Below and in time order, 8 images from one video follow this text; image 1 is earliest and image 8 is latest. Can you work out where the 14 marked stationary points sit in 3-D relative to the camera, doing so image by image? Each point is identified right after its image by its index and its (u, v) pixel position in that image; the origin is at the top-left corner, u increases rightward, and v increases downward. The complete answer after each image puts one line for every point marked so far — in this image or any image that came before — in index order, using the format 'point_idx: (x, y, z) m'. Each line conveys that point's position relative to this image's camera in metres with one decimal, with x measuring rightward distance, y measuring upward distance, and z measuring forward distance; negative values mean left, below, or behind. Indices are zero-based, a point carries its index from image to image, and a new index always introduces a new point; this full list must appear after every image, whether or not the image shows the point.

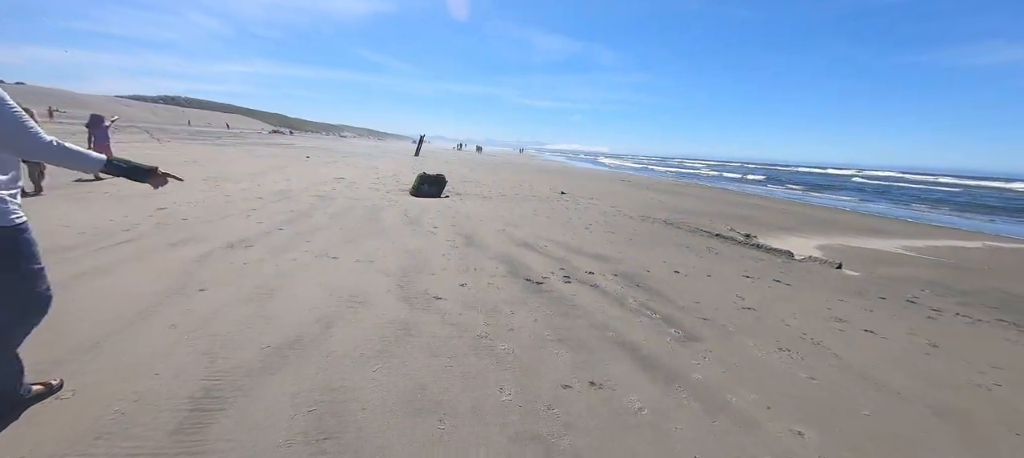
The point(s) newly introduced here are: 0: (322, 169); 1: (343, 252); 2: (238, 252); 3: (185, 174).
0: (-7.4, +2.3, +16.7) m
1: (-1.9, -0.3, +4.9) m
2: (-2.9, -0.2, +4.7) m
3: (-9.1, +1.5, +11.9) m
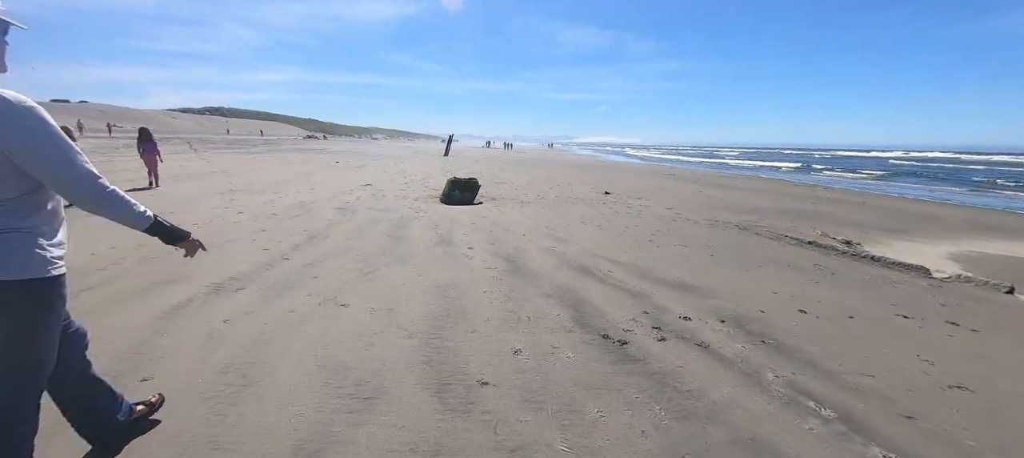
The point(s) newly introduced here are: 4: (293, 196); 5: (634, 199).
0: (-6.0, +2.0, +15.9) m
1: (-1.3, -0.6, +3.8) m
2: (-2.4, -0.6, +3.6) m
3: (-8.1, +1.1, +11.3) m
4: (-4.9, +0.7, +9.6) m
5: (+3.2, +0.8, +11.5) m
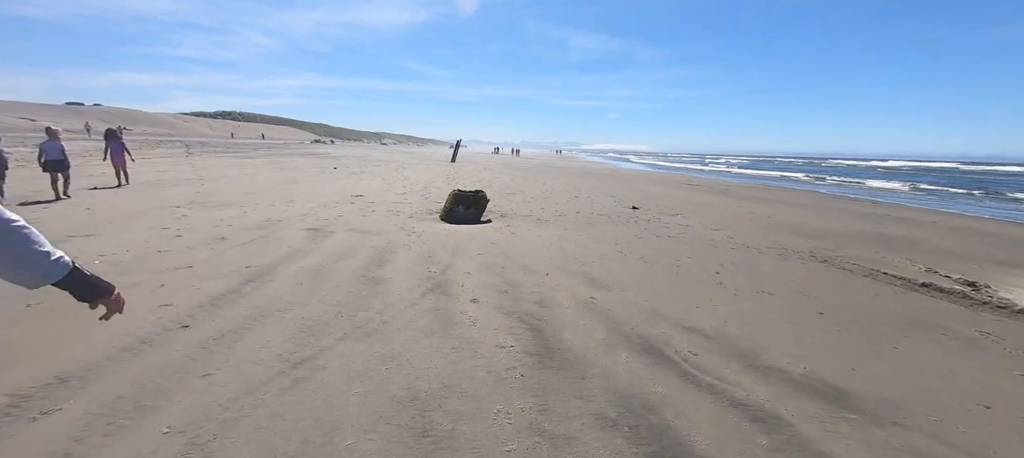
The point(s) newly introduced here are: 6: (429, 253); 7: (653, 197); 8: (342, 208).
0: (-5.6, +1.5, +14.3) m
1: (-1.2, -0.9, +2.1) m
2: (-2.2, -0.9, +1.9) m
3: (-7.8, +0.7, +9.7) m
4: (-4.6, +0.3, +8.0) m
5: (+3.5, +0.3, +9.7) m
6: (-1.1, -0.3, +5.6) m
7: (+4.9, +1.1, +14.9) m
8: (-3.5, +0.4, +9.0) m
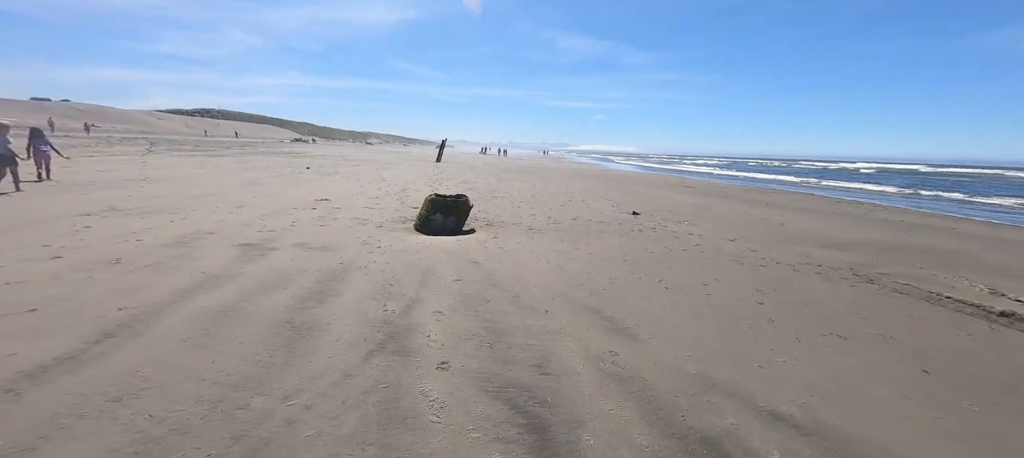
0: (-6.1, +1.3, +12.9) m
1: (-1.2, -1.1, +0.8) m
2: (-2.2, -1.1, +0.6) m
3: (-8.0, +0.5, +8.2) m
4: (-4.8, +0.1, +6.6) m
5: (+3.3, +0.1, +8.6) m
6: (-1.2, -0.5, +4.3) m
7: (+4.5, +0.9, +13.8) m
8: (-3.7, +0.2, +7.6) m
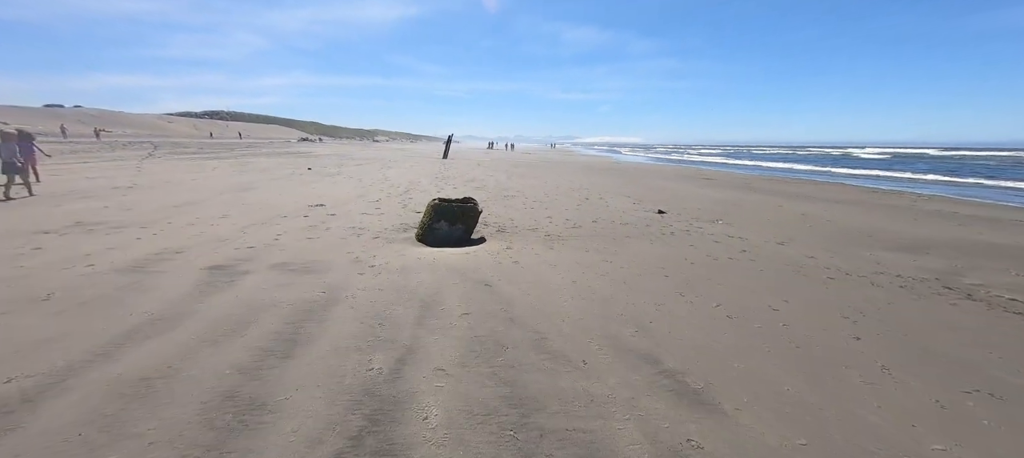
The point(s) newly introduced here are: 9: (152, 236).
0: (-5.7, +1.1, +12.1) m
1: (-1.1, -1.3, -0.1) m
2: (-2.1, -1.3, -0.2) m
3: (-7.8, +0.3, +7.4) m
4: (-4.6, -0.1, +5.8) m
5: (+3.5, +0.1, +7.6) m
6: (-1.0, -0.7, +3.4) m
7: (+4.8, +1.0, +12.8) m
8: (-3.5, +0.1, +6.8) m
9: (-5.0, -0.1, +6.0) m
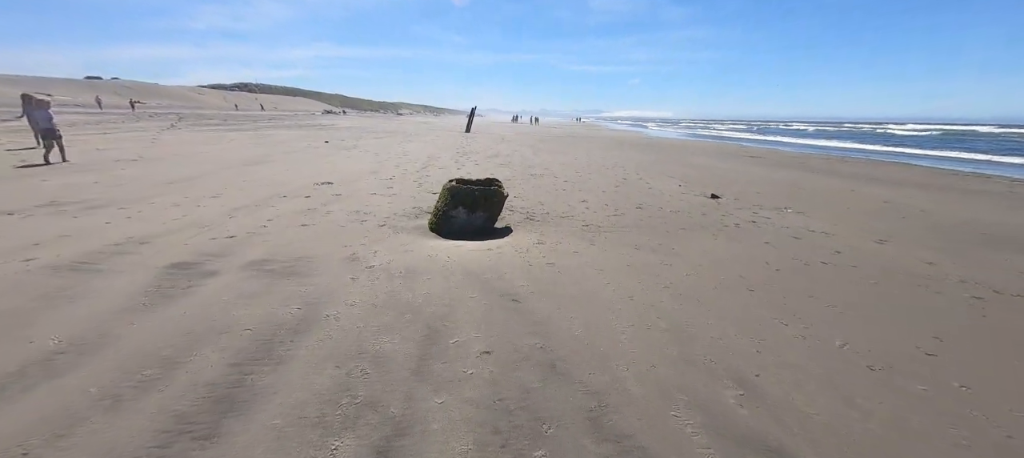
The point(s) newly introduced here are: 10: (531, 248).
0: (-5.0, +1.7, +11.2) m
1: (-1.0, -1.5, -1.0) m
2: (-2.1, -1.5, -1.1) m
3: (-7.3, +0.6, +6.8) m
4: (-4.3, +0.1, +5.0) m
5: (+4.0, +0.2, +6.3) m
6: (-0.8, -0.7, +2.4) m
7: (+5.5, +1.4, +11.4) m
8: (-3.1, +0.3, +5.9) m
9: (-4.6, +0.1, +5.2) m
10: (+0.2, -0.2, +4.4) m
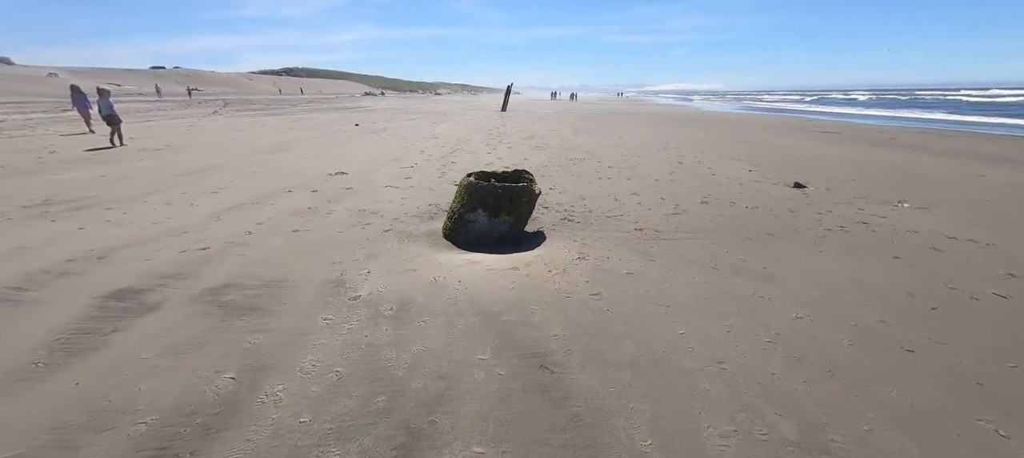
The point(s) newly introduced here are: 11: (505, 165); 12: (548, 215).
0: (-4.1, +1.9, +10.5) m
1: (-1.3, -1.9, -1.8) m
2: (-2.3, -1.9, -1.8) m
3: (-6.8, +0.6, +6.3) m
4: (-3.9, 0.0, +4.3) m
5: (+4.4, +0.2, +4.9) m
6: (-0.7, -0.8, +1.5) m
7: (+6.4, +1.7, +9.8) m
8: (-2.7, +0.3, +5.1) m
9: (-4.3, +0.1, +4.6) m
10: (+0.4, -0.3, +3.3) m
11: (-0.1, +1.1, +7.7) m
12: (+0.4, +0.2, +4.7) m
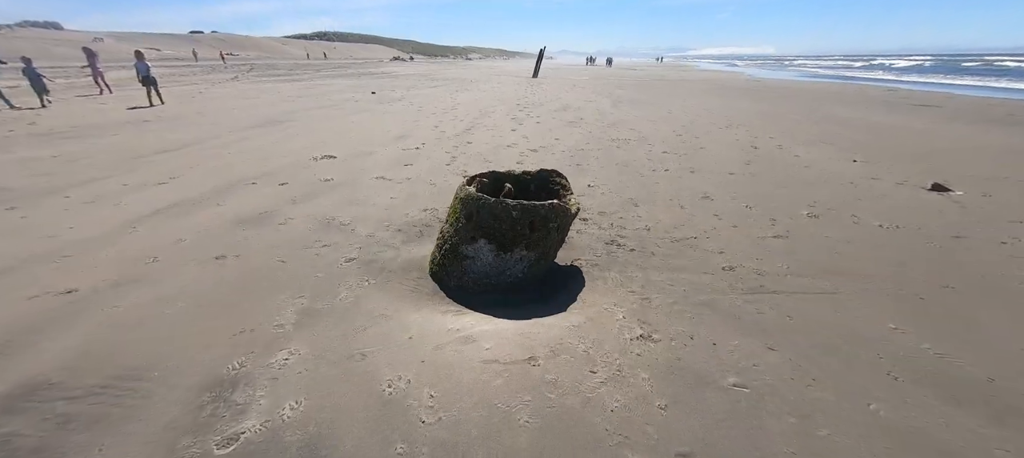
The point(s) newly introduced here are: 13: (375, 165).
0: (-3.5, +2.3, +9.2) m
1: (-1.6, -2.5, -3.0) m
2: (-2.6, -2.5, -2.9) m
3: (-6.5, +0.7, +5.3) m
4: (-3.8, -0.1, +3.1) m
5: (+4.5, -0.1, +3.2) m
6: (-0.8, -1.2, +0.2) m
7: (+6.9, +1.7, +7.8) m
8: (-2.5, +0.2, +3.8) m
9: (-4.1, 0.0, +3.4) m
10: (+0.5, -0.6, +1.9) m
11: (+0.3, +1.2, +6.2) m
12: (+0.6, 0.0, +3.2) m
13: (-1.7, +0.8, +5.4) m
